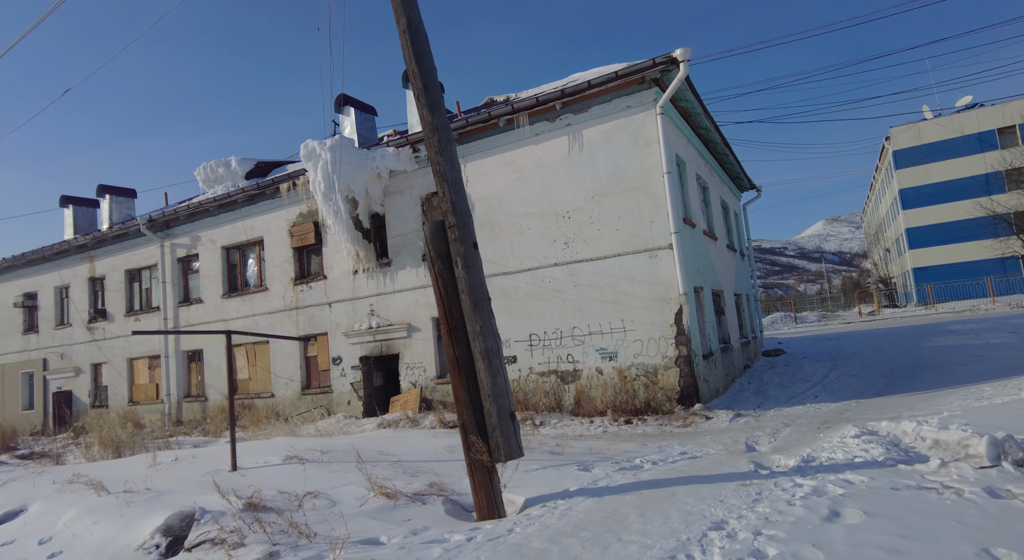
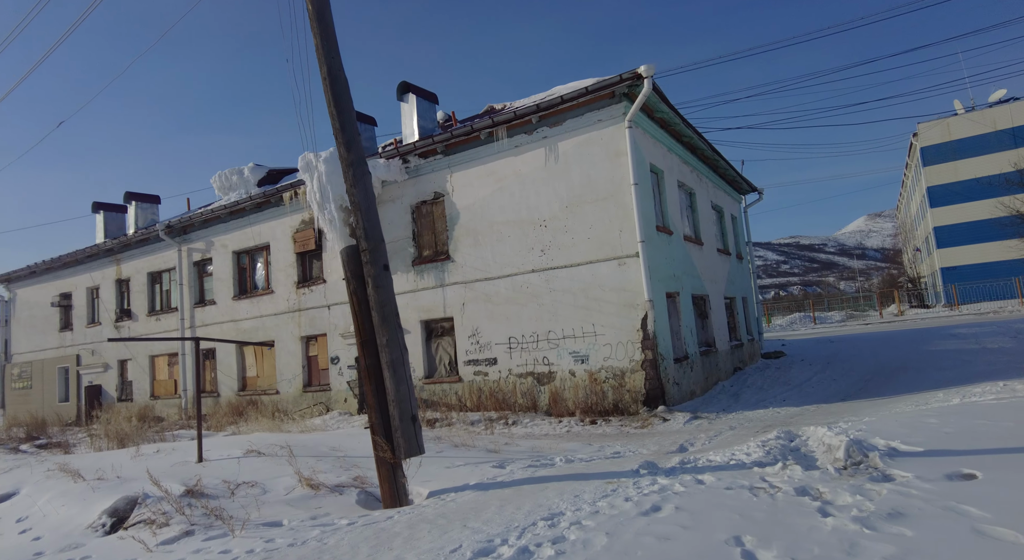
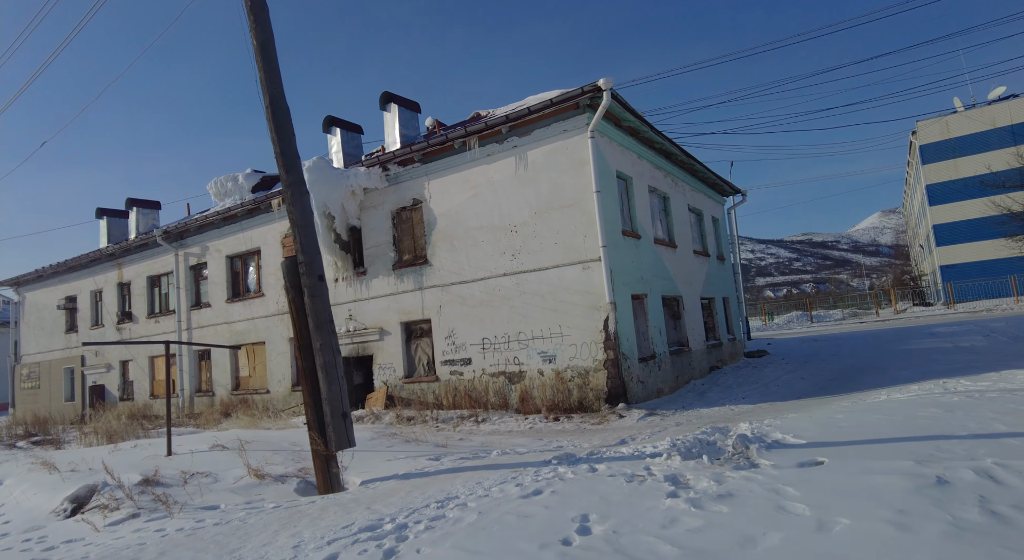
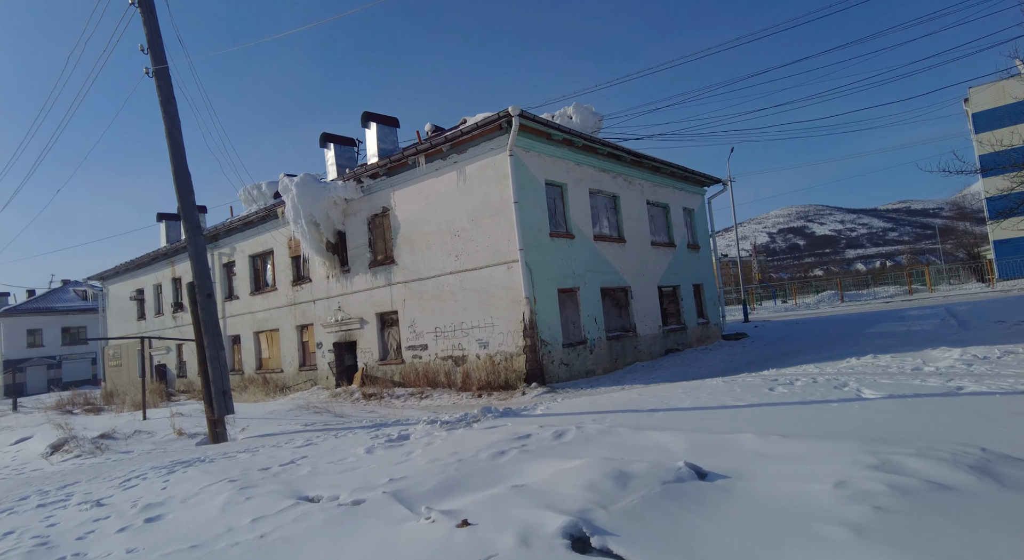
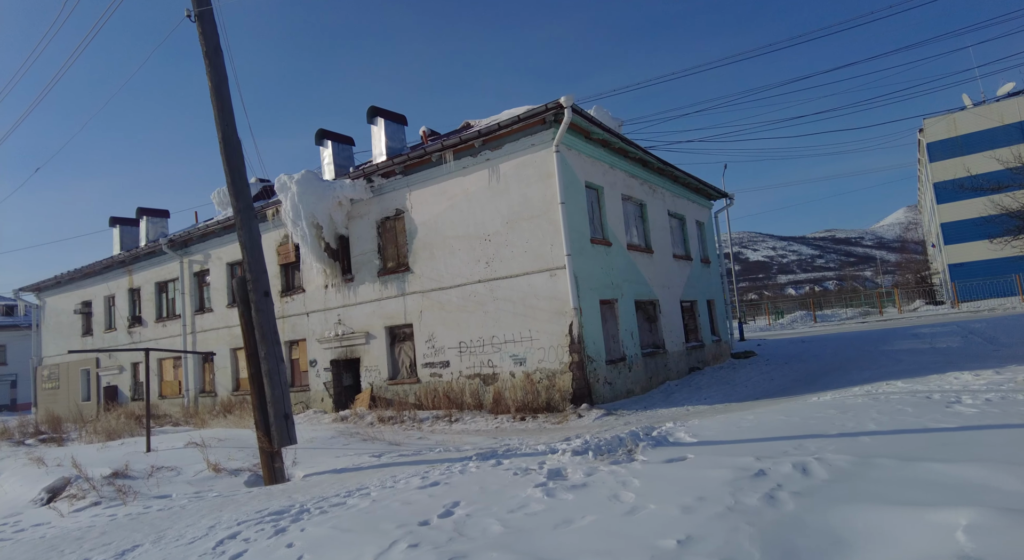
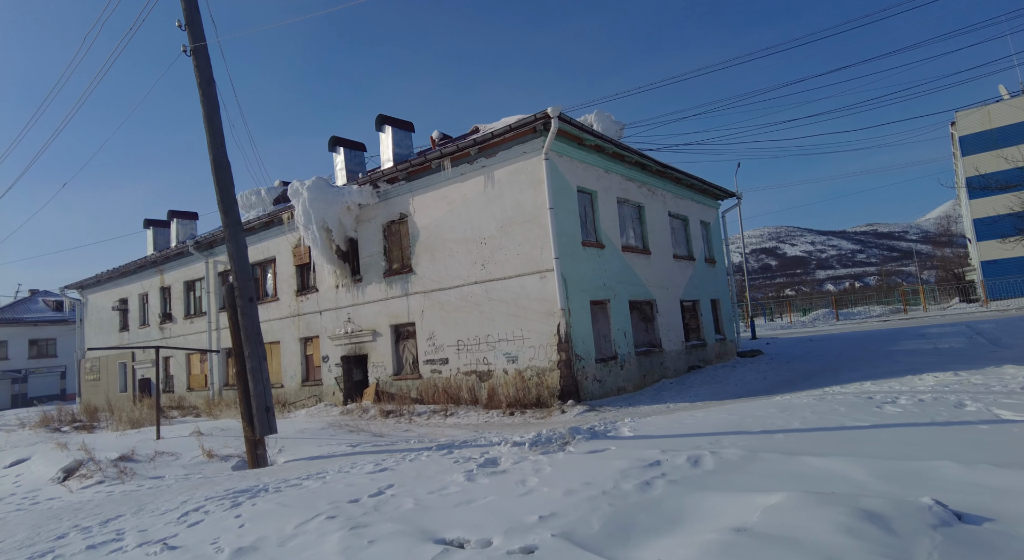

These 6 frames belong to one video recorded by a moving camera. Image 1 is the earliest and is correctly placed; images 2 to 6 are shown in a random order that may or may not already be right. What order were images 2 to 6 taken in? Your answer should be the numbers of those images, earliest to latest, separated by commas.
2, 3, 5, 6, 4
